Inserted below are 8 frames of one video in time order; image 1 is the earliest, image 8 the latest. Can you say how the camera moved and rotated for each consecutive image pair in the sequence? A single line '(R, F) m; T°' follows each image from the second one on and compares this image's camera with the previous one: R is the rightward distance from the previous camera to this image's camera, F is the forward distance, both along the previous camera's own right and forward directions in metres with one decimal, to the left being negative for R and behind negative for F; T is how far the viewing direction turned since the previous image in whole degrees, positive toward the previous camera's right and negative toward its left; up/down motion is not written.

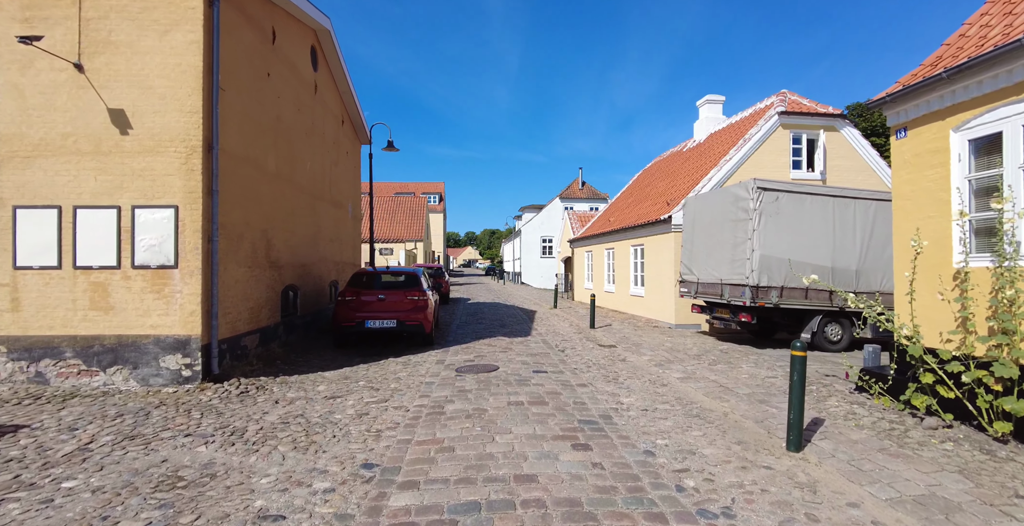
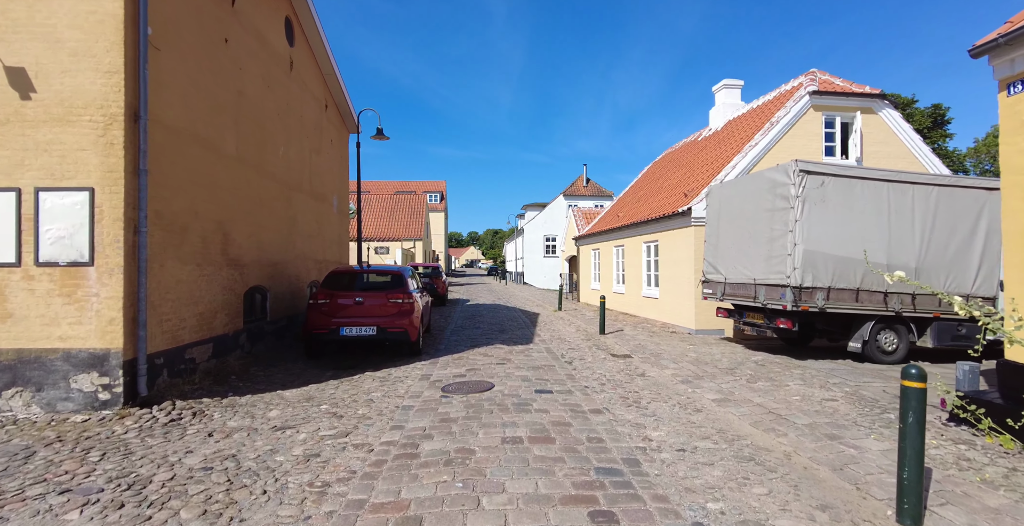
(+0.1, +1.2) m; 0°
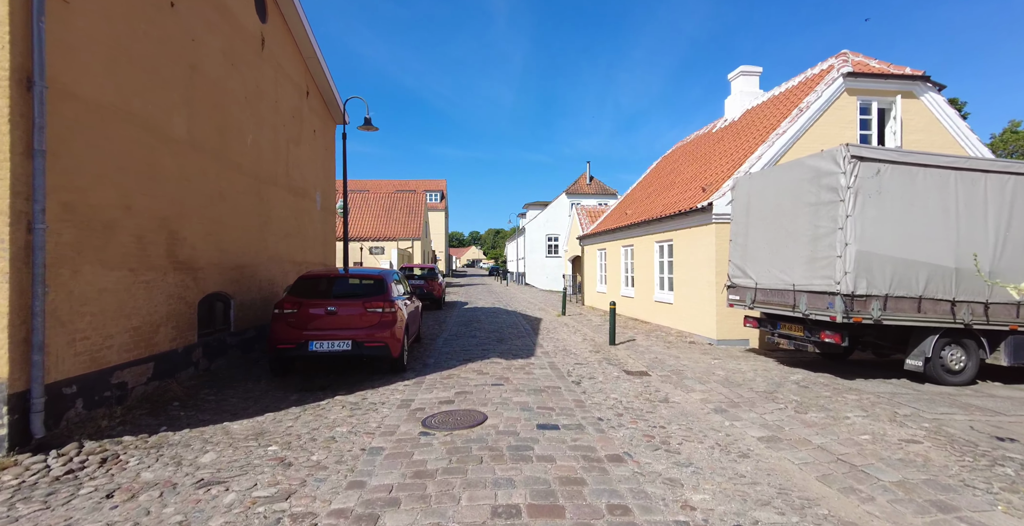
(+0.1, +1.1) m; 0°
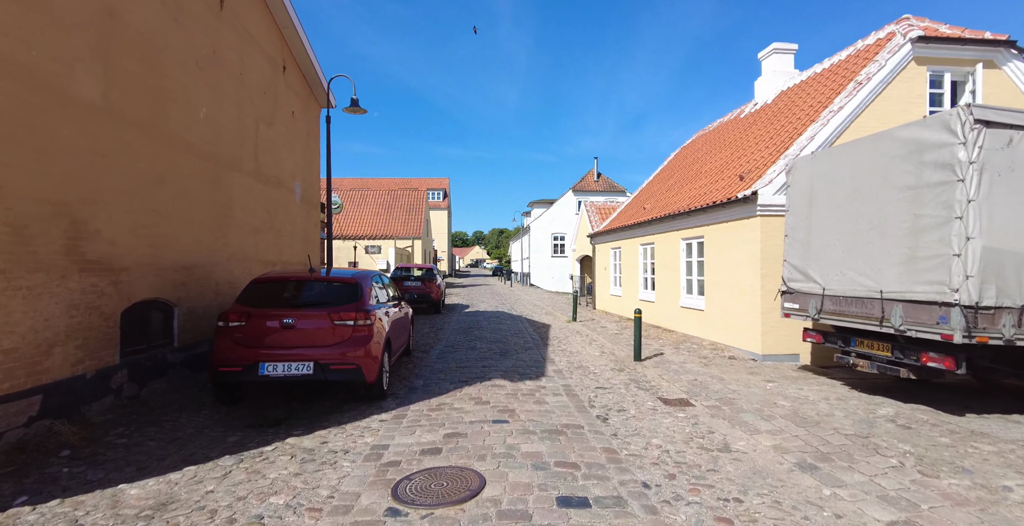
(0.0, +1.4) m; 0°
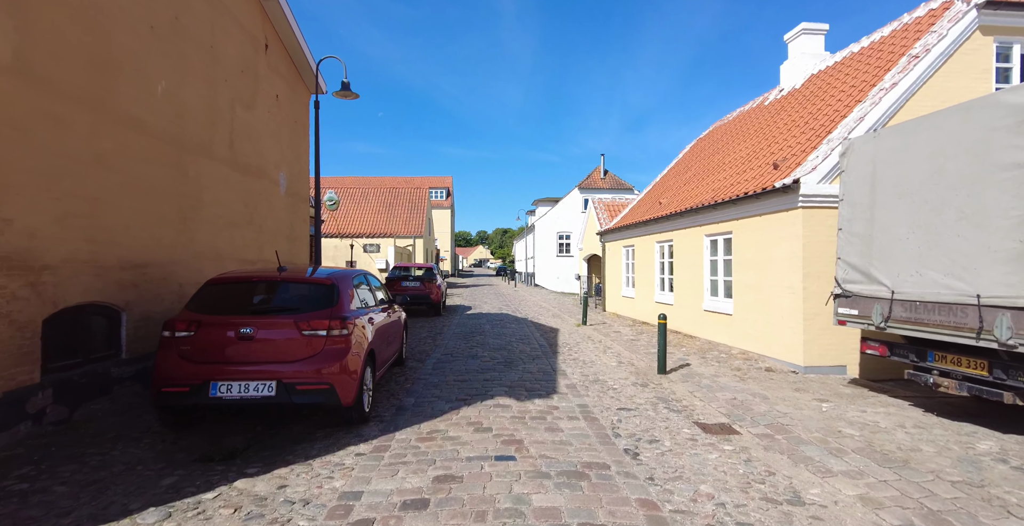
(0.0, +0.9) m; 0°
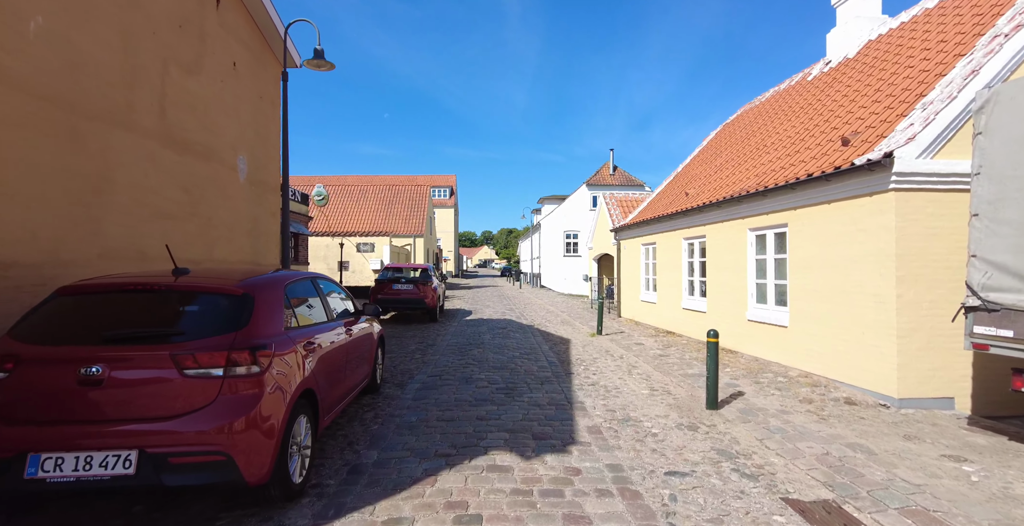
(0.0, +1.6) m; -1°
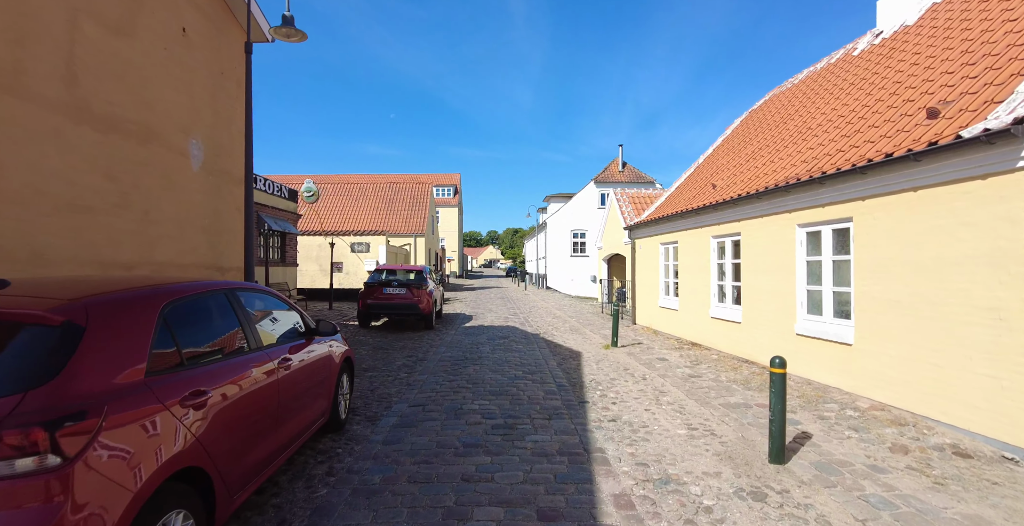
(+0.1, +1.3) m; -1°
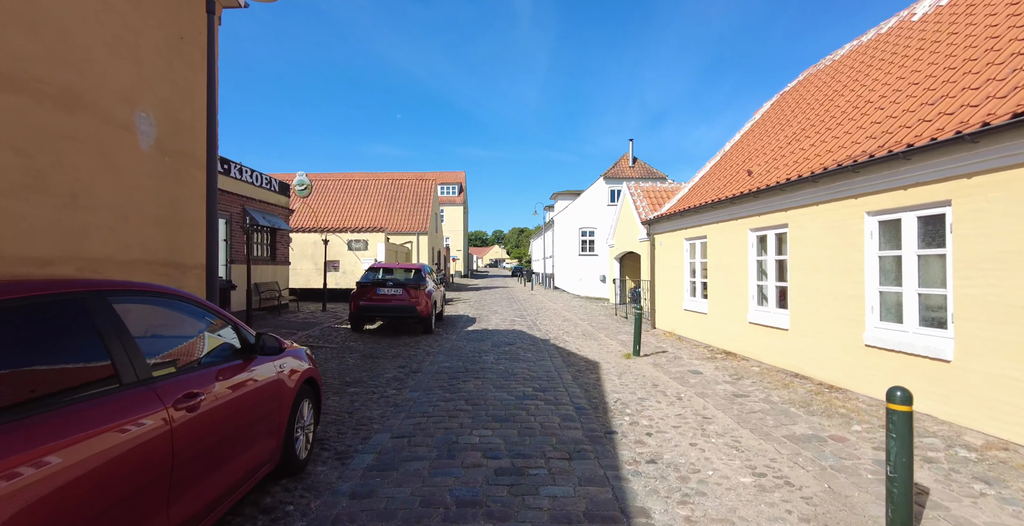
(0.0, +1.1) m; -1°
